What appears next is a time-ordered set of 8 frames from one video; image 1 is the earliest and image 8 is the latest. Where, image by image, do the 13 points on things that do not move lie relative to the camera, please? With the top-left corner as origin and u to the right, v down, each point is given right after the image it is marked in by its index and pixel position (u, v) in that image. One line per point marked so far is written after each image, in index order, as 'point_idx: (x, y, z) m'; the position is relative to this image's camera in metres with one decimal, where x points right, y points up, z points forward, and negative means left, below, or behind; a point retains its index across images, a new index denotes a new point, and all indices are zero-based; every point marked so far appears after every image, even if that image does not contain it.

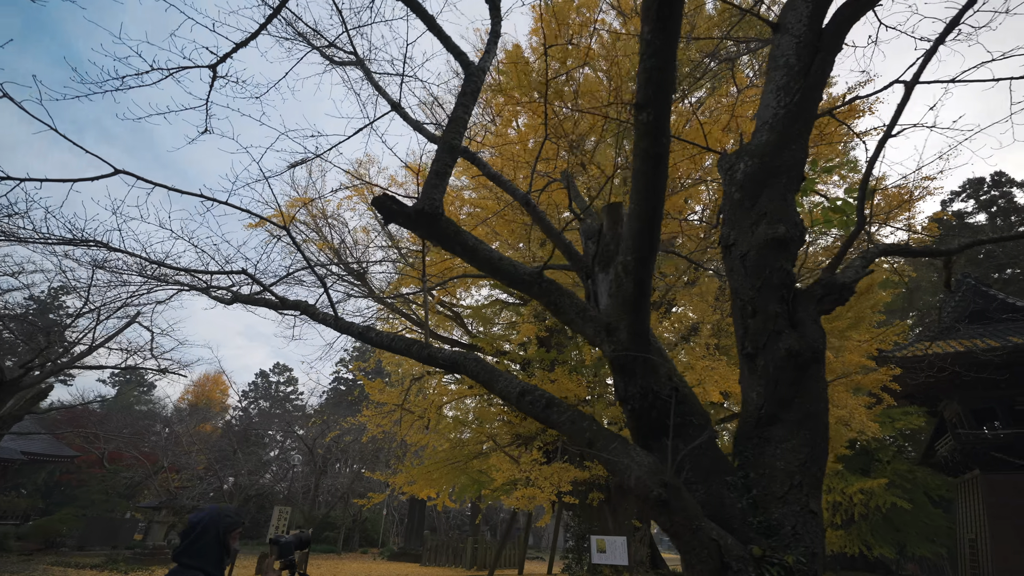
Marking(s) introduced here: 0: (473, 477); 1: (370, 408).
0: (-0.6, -3.2, +9.2) m
1: (-2.3, -2.0, +9.0) m
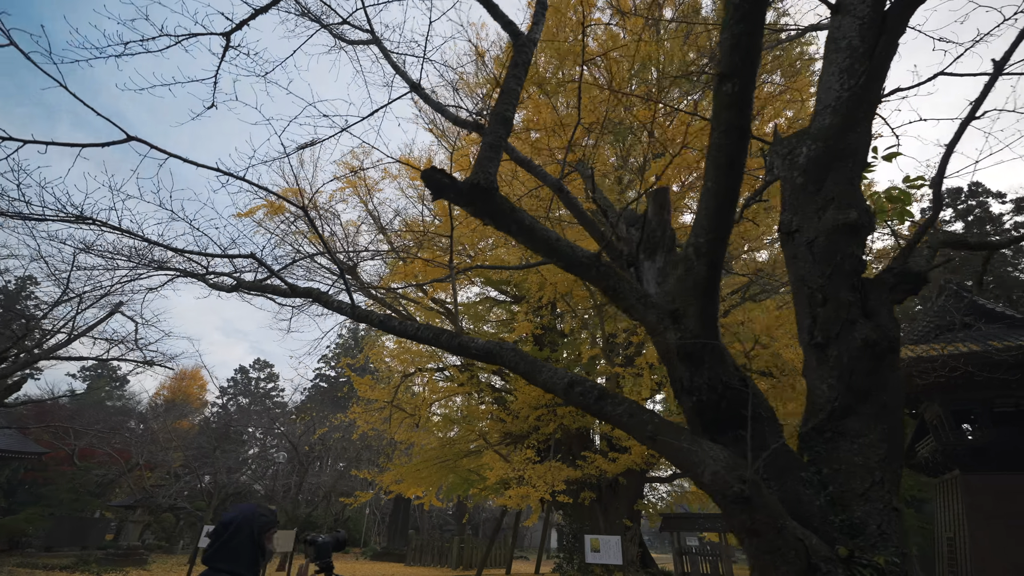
0: (-0.8, -3.1, +9.1) m
1: (-2.4, -1.9, +8.9) m
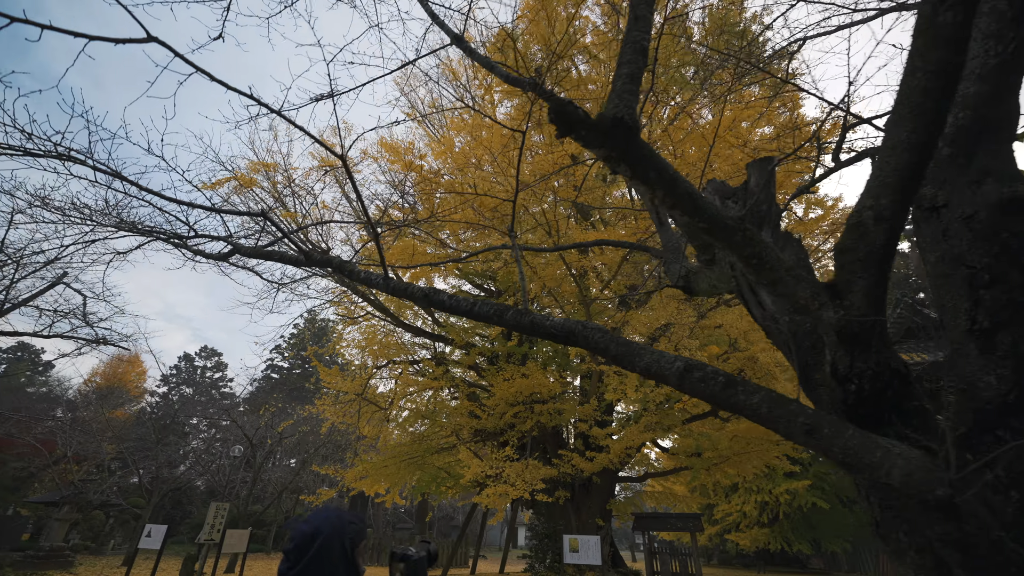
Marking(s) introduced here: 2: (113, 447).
0: (-1.3, -3.0, +8.7) m
1: (-2.8, -1.7, +8.4) m
2: (-9.3, -3.7, +12.7) m
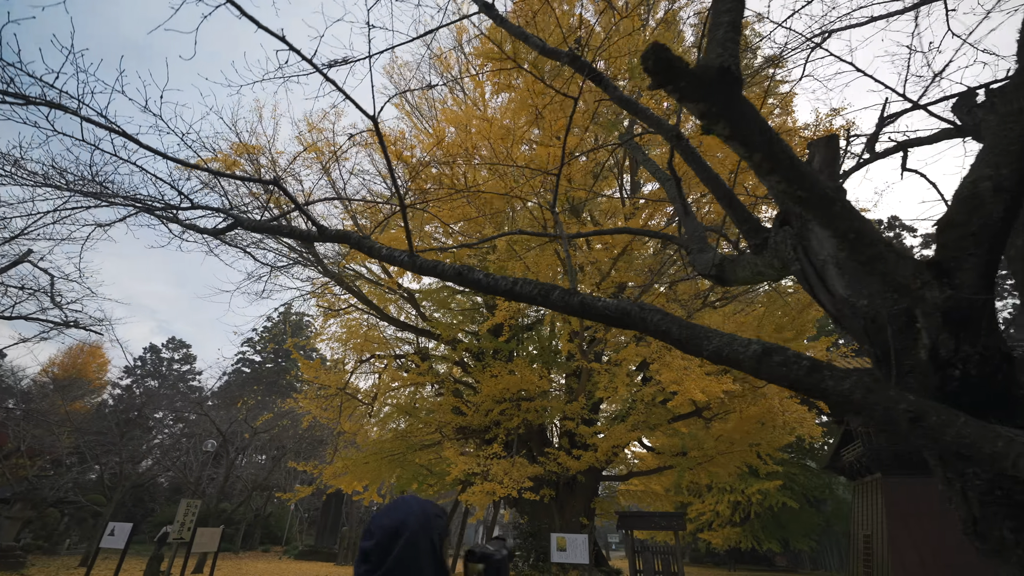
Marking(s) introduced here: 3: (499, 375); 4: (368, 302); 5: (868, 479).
0: (-1.5, -2.9, +8.5) m
1: (-3.1, -1.6, +8.1) m
2: (-9.8, -3.4, +12.1) m
3: (-0.2, -1.2, +7.6) m
4: (-2.2, -0.2, +8.5) m
5: (+6.0, -3.2, +9.2) m
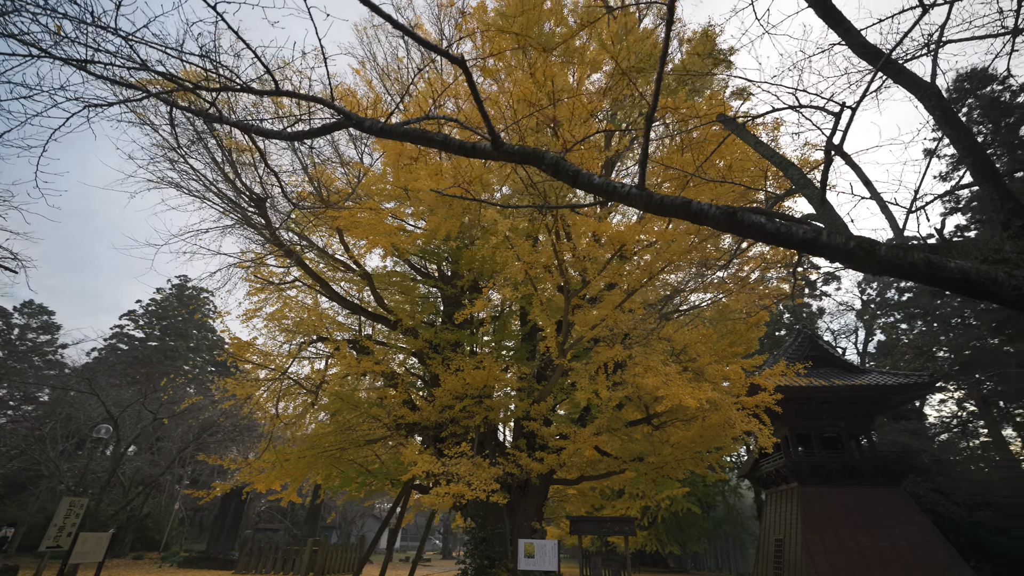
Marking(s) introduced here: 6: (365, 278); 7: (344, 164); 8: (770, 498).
0: (-2.3, -2.6, +7.7) m
1: (-3.6, -1.1, +7.0) m
2: (-11.1, -2.3, +9.6) m
3: (-0.7, -1.1, +7.1) m
4: (-2.7, +0.2, +7.5) m
5: (+4.9, -3.6, +9.8) m
6: (-2.1, +0.1, +7.6) m
7: (-2.2, +1.6, +7.2) m
8: (+4.9, -4.0, +10.4) m
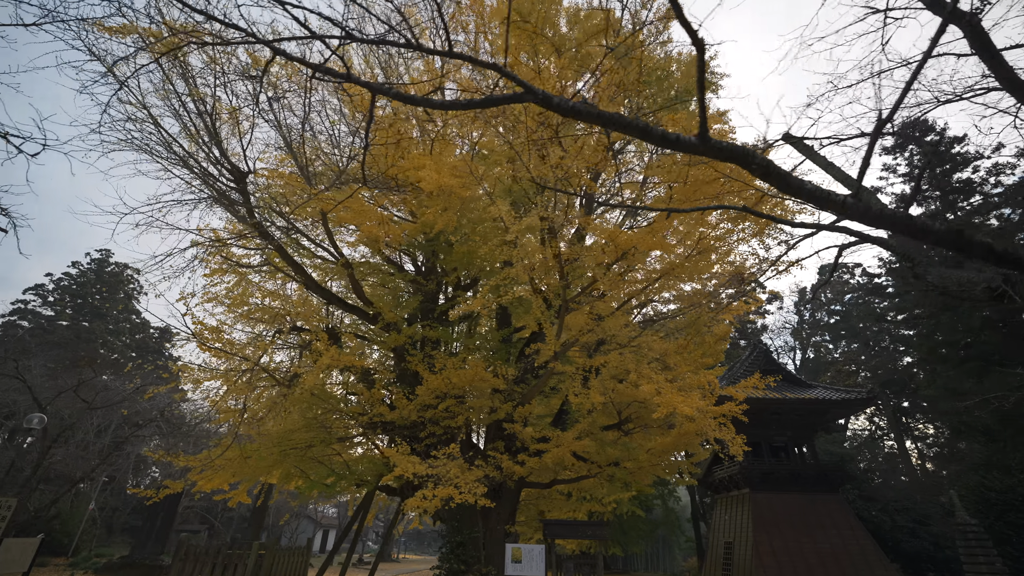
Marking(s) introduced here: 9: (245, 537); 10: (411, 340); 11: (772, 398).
0: (-2.7, -2.4, +7.3) m
1: (-3.7, -0.9, +6.4) m
2: (-11.6, -1.6, +8.1) m
3: (-0.9, -1.0, +6.8) m
4: (-2.8, +0.3, +7.1) m
5: (+4.1, -3.8, +10.3) m
6: (-2.2, +0.3, +7.2) m
7: (-2.3, +1.8, +6.9) m
8: (+4.1, -4.2, +10.8) m
9: (-4.9, -4.6, +10.0) m
10: (-1.4, -0.7, +7.4) m
11: (+4.6, -1.9, +9.7) m
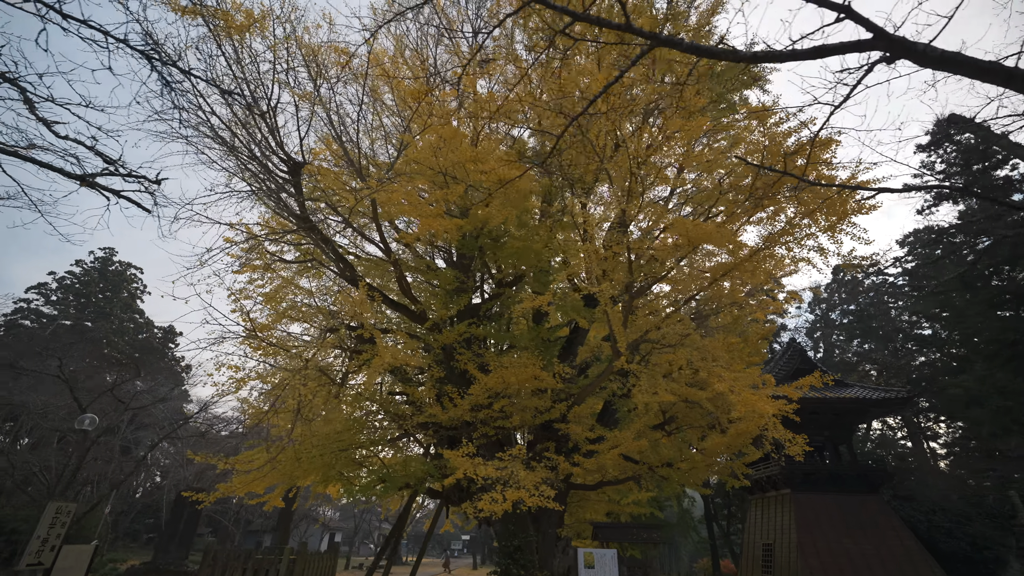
0: (-2.0, -2.4, +7.1) m
1: (-3.1, -0.9, +6.2) m
2: (-10.9, -1.6, +7.7) m
3: (-0.2, -1.0, +6.6) m
4: (-2.2, +0.4, +6.9) m
5: (+4.8, -3.8, +10.1) m
6: (-1.5, +0.3, +7.0) m
7: (-1.6, +1.8, +6.6) m
8: (+4.7, -4.2, +10.7) m
9: (-4.3, -4.5, +9.7) m
10: (-0.7, -0.7, +7.2) m
11: (+5.2, -1.9, +9.6) m
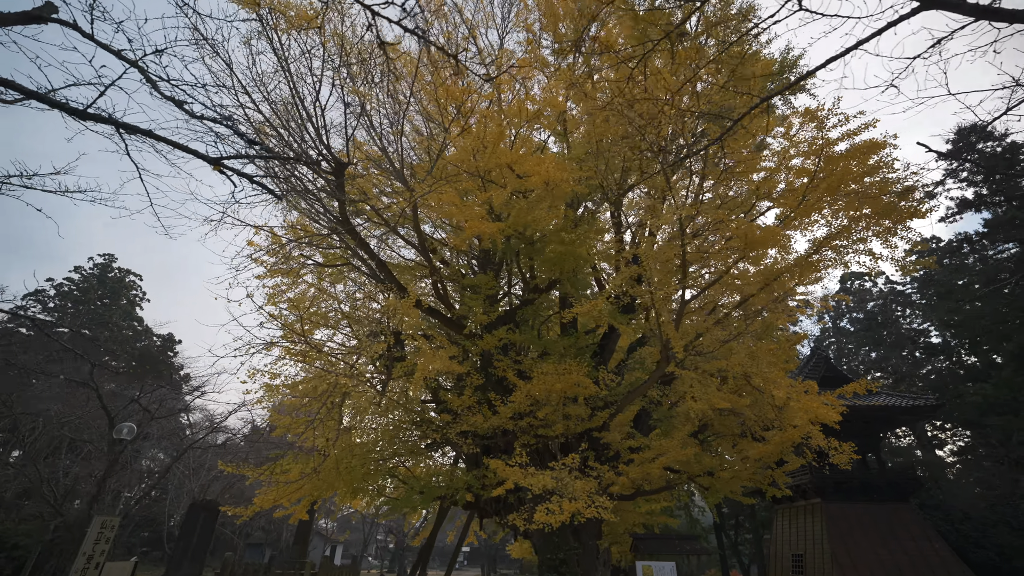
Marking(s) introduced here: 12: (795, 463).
0: (-1.5, -2.4, +6.8) m
1: (-2.5, -0.9, +6.0) m
2: (-10.4, -1.6, +7.3) m
3: (+0.3, -1.0, +6.5) m
4: (-1.6, +0.3, +6.7) m
5: (+5.2, -3.9, +10.0) m
6: (-1.0, +0.3, +6.8) m
7: (-1.1, +1.8, +6.5) m
8: (+5.1, -4.3, +10.5) m
9: (-3.8, -4.6, +9.4) m
10: (-0.2, -0.7, +7.0) m
11: (+5.7, -2.0, +9.5) m
12: (+3.8, -2.4, +7.3) m
